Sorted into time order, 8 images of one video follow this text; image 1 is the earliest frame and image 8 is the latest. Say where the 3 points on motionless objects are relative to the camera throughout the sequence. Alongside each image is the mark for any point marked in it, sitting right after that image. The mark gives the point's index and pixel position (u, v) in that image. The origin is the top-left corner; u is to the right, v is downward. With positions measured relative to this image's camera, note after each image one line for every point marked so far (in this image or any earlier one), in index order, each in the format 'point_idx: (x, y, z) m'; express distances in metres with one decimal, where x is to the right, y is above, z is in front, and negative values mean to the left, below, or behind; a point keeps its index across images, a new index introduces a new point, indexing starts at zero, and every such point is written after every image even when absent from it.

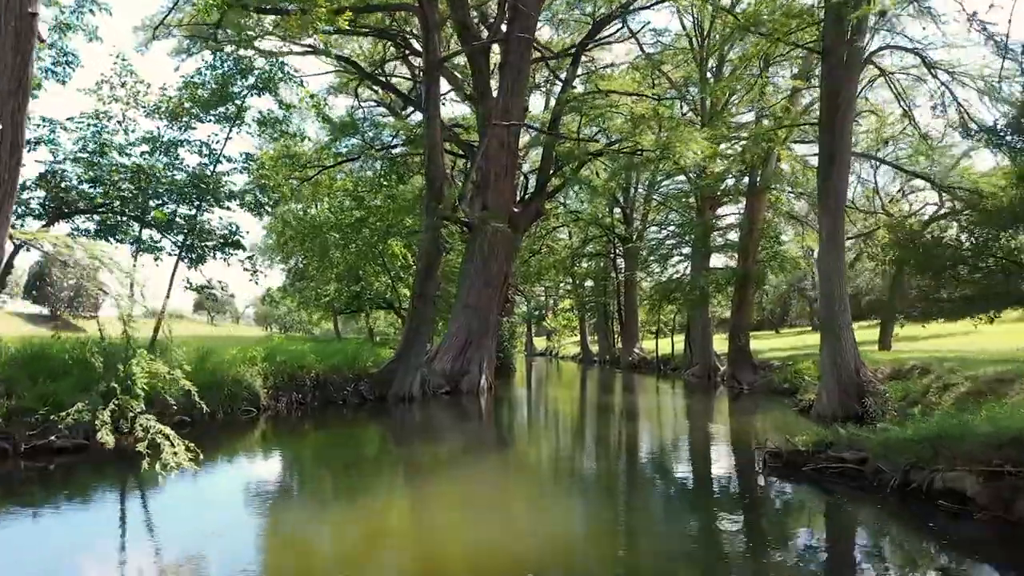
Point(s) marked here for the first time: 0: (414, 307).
0: (-2.1, -0.4, +17.1) m
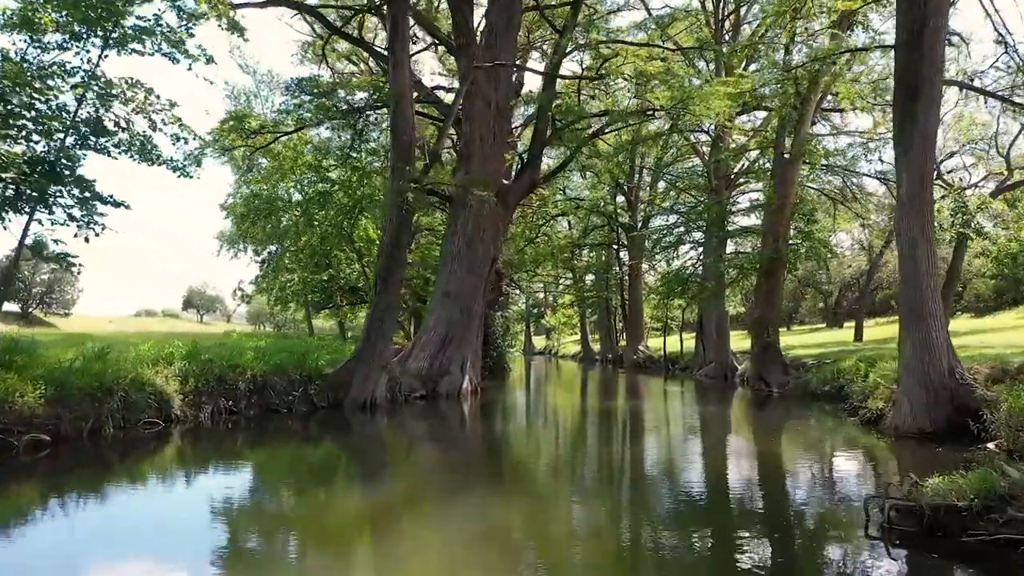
0: (-2.4, -0.1, +14.0) m
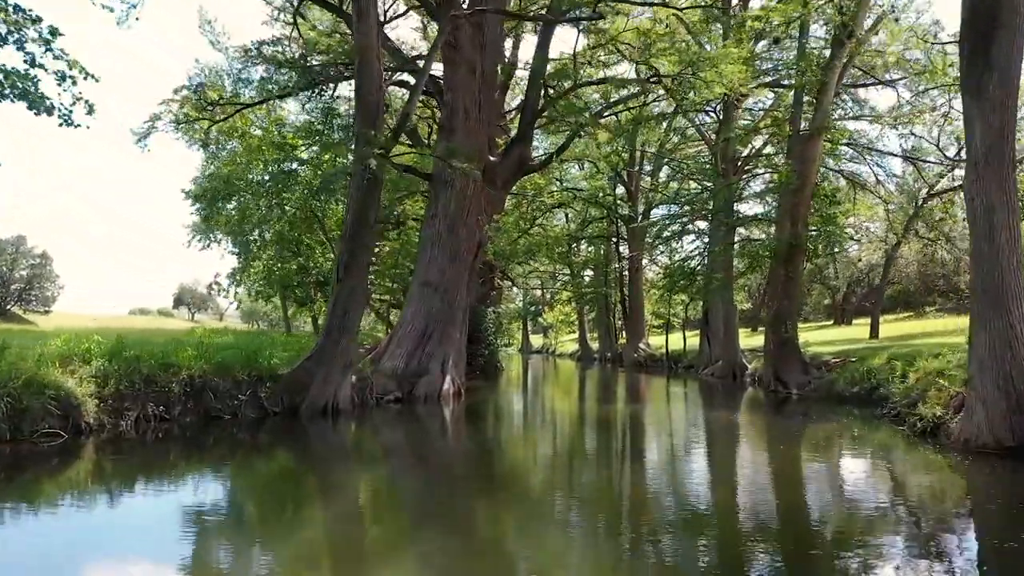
0: (-2.6, +0.1, +12.1) m
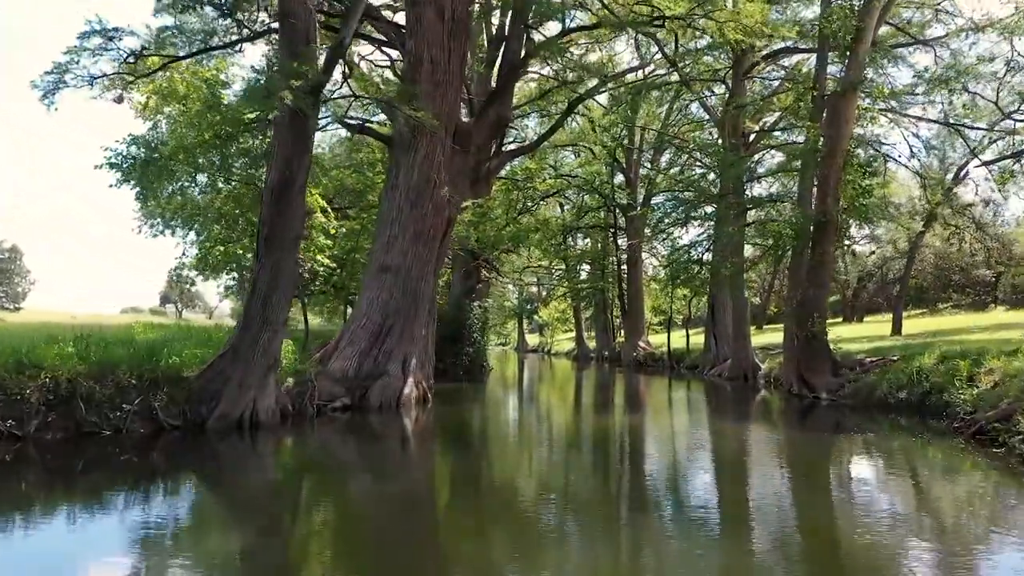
0: (-3.0, +0.3, +9.5) m
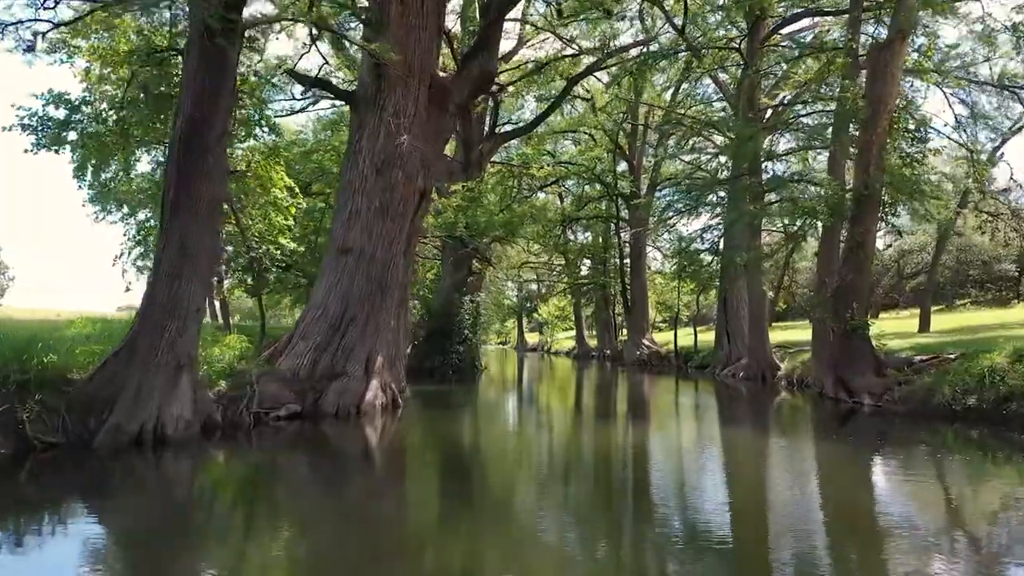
0: (-3.2, +0.5, +7.5) m
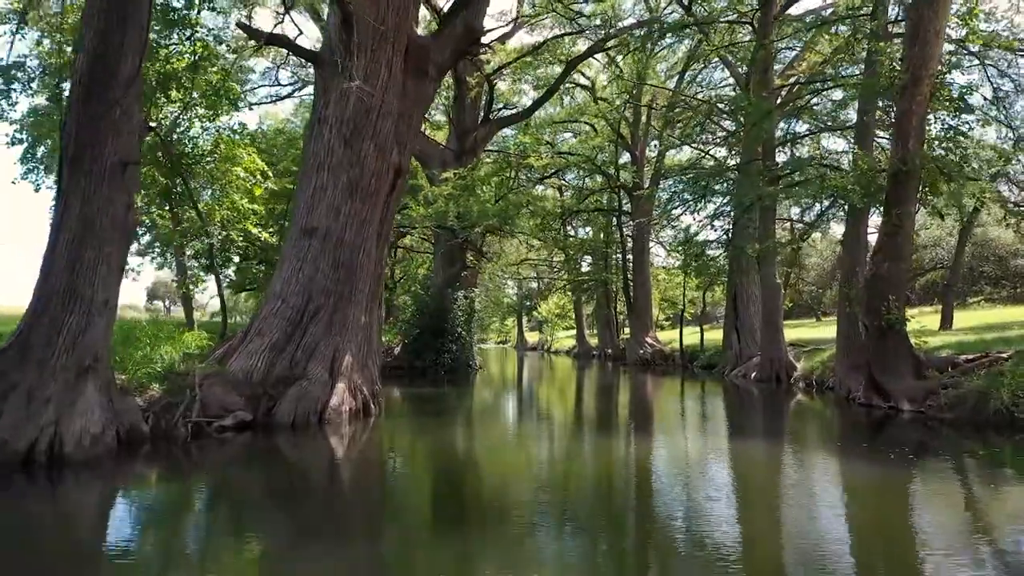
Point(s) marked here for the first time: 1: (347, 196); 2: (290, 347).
0: (-3.4, +0.7, +6.1) m
1: (-1.9, +1.1, +9.4) m
2: (-2.6, -0.7, +9.1) m
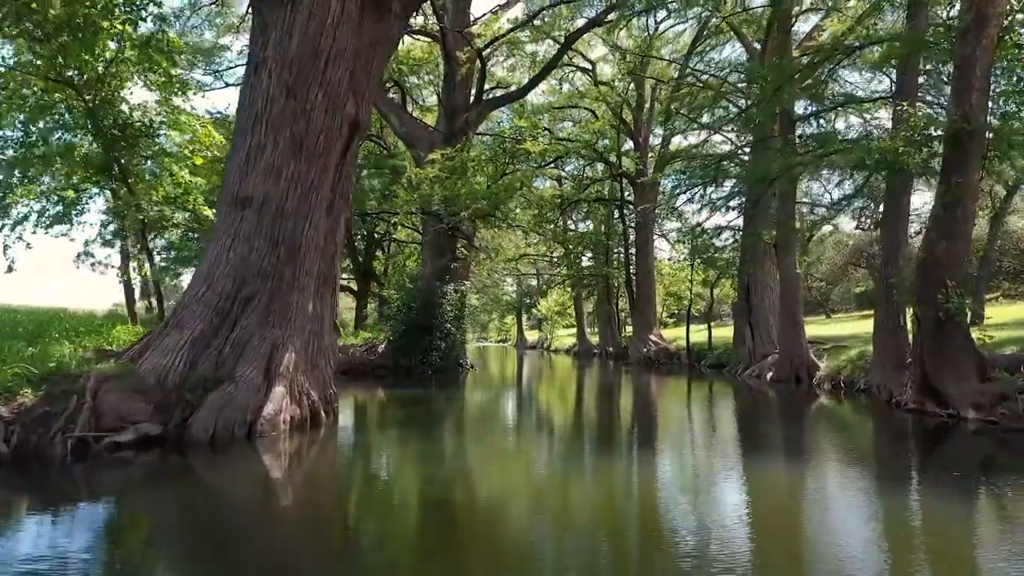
0: (-3.6, +0.8, +4.3) m
1: (-2.1, +1.2, +7.6) m
2: (-2.7, -0.5, +7.4) m
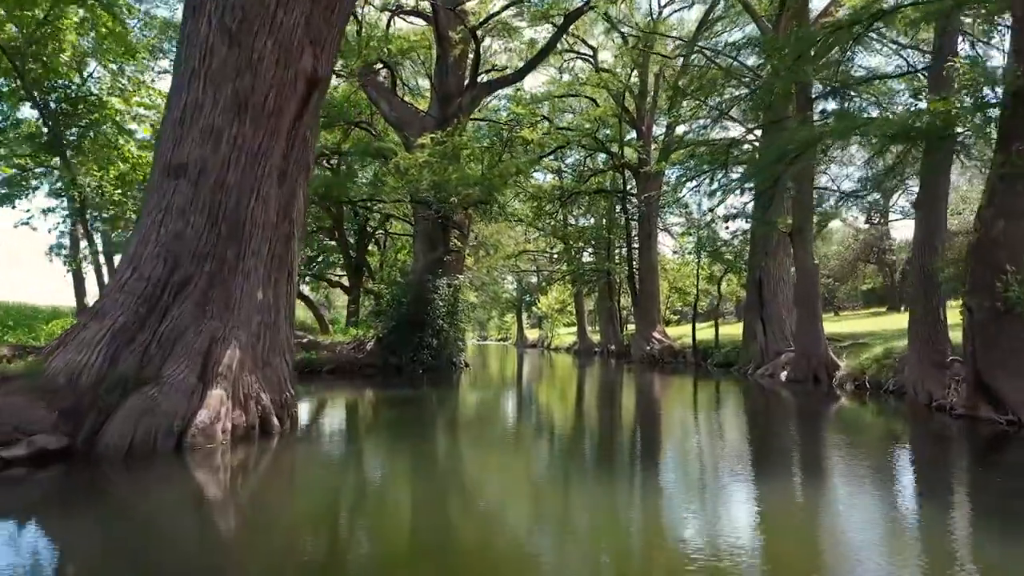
0: (-3.7, +1.0, +3.1) m
1: (-2.2, +1.4, +6.4) m
2: (-2.9, -0.4, +6.1) m
